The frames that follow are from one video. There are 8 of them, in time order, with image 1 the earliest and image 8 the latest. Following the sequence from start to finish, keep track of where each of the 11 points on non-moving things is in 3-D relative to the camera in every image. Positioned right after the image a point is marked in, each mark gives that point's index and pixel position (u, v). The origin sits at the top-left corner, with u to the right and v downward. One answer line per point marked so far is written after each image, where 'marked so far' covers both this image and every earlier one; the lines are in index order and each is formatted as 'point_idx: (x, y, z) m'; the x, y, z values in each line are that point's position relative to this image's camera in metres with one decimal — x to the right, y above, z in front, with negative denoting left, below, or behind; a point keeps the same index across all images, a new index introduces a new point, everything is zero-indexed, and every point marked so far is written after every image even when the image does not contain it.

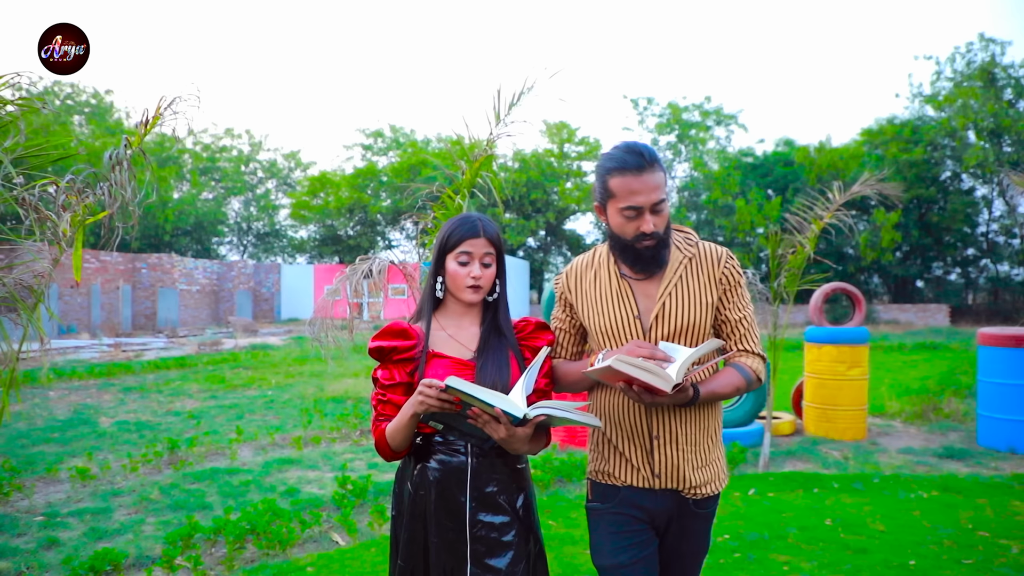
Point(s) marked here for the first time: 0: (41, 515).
0: (-3.2, -1.5, +5.0) m
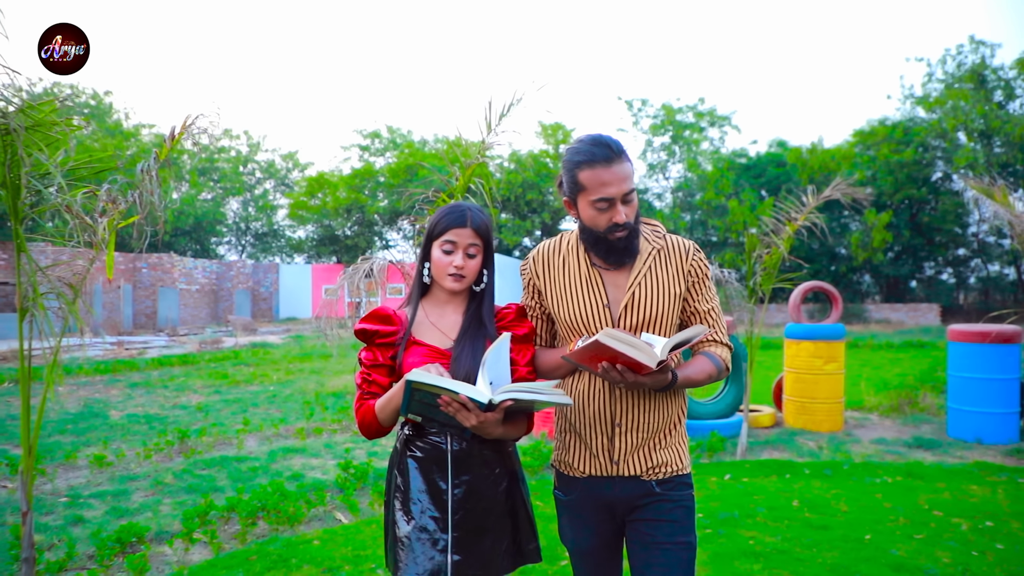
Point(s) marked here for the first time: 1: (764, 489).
0: (-3.2, -1.5, +5.4) m
1: (+2.0, -1.6, +5.8) m
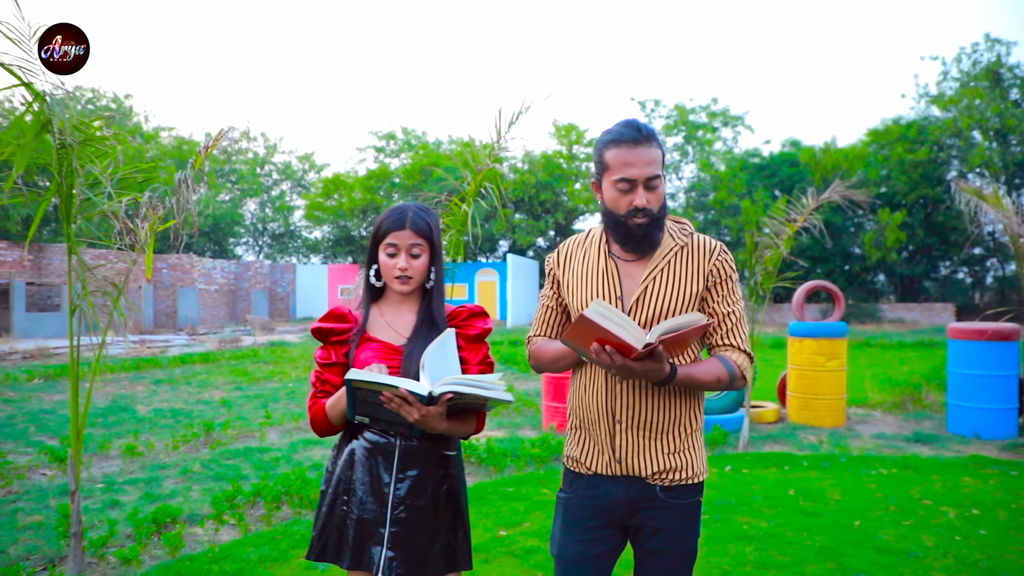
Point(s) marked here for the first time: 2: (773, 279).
0: (-3.2, -1.5, +5.7) m
1: (+2.0, -1.5, +6.0) m
2: (+2.6, +0.1, +7.5) m
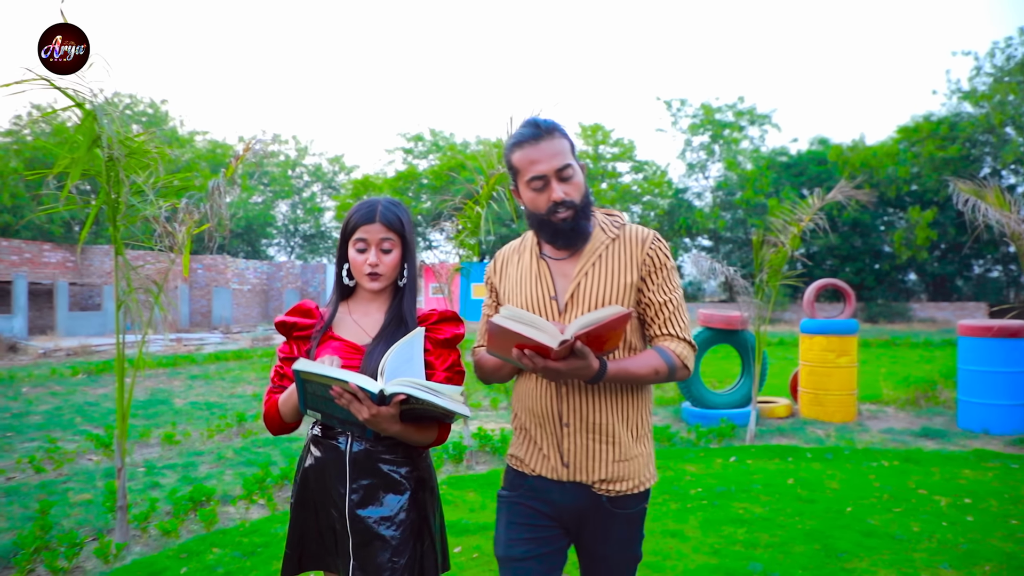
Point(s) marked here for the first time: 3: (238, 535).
0: (-3.1, -1.5, +6.2) m
1: (+2.1, -1.5, +6.3) m
2: (+2.8, +0.1, +7.8) m
3: (-1.6, -1.5, +4.5) m
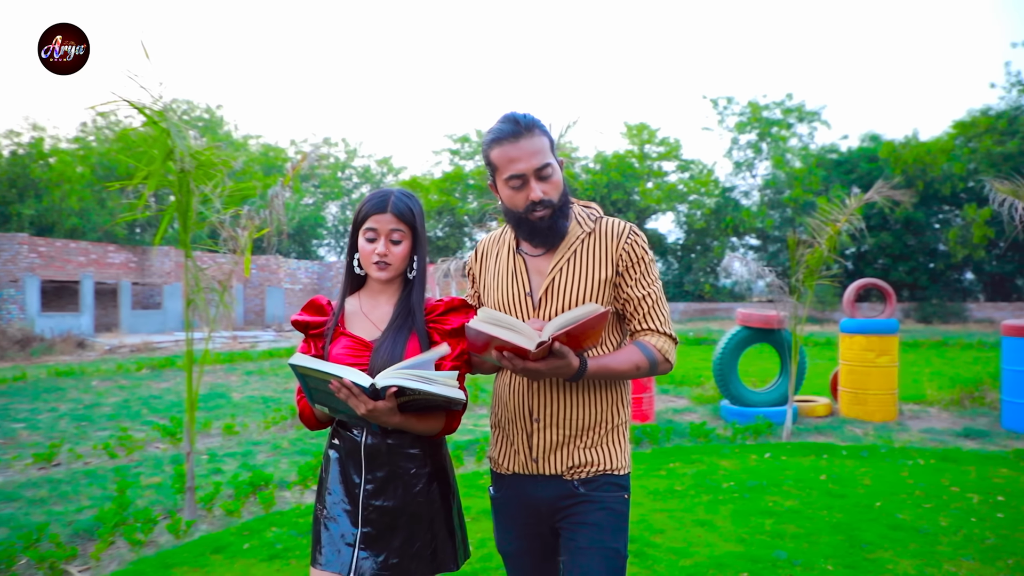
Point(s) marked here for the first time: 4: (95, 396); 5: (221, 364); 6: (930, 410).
0: (-2.7, -1.5, +6.6) m
1: (+2.5, -1.5, +6.4) m
2: (+3.2, +0.1, +7.8) m
3: (-1.4, -1.5, +4.8) m
4: (-6.0, -1.5, +10.6) m
5: (-5.6, -1.5, +14.3) m
6: (+5.4, -1.6, +9.5) m
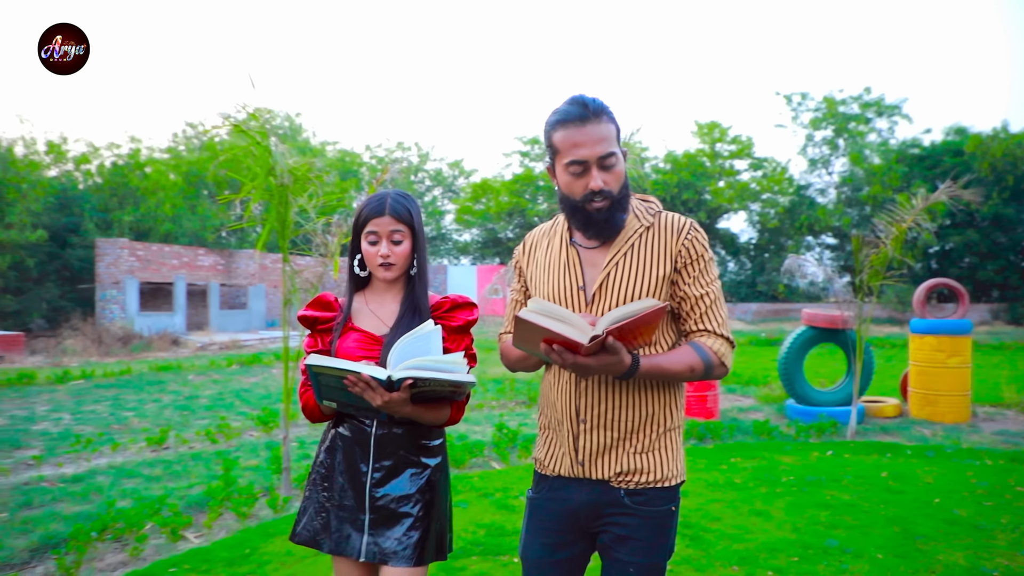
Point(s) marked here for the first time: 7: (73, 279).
0: (-2.1, -1.5, +7.2) m
1: (+3.0, -1.5, +6.5) m
2: (+3.9, +0.1, +7.9) m
3: (-1.0, -1.5, +5.3) m
4: (-5.0, -1.6, +11.5) m
5: (-4.3, -1.5, +15.2) m
6: (+6.2, -1.6, +9.3) m
7: (-10.5, +0.2, +17.7) m
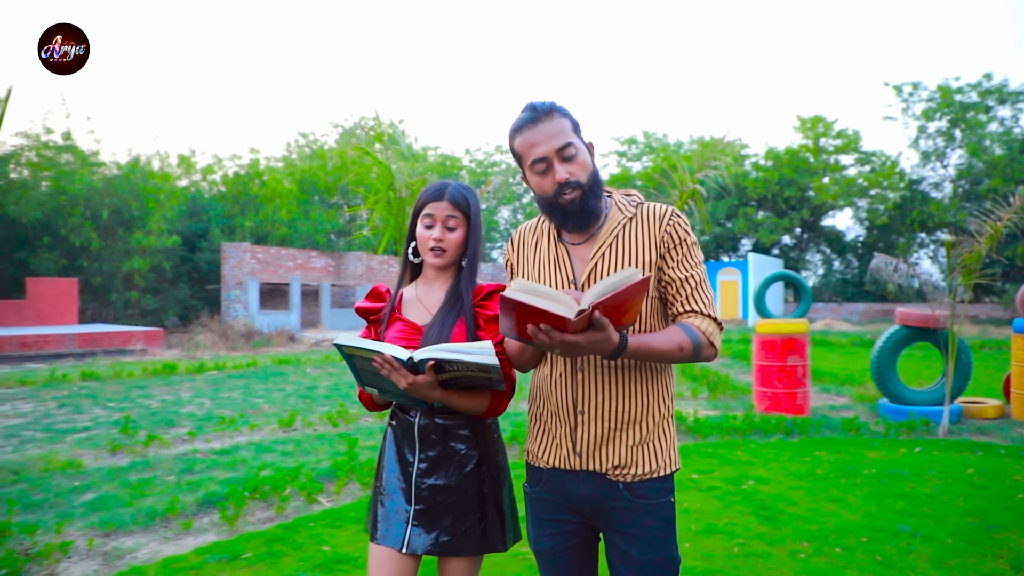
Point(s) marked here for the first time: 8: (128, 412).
0: (-1.1, -1.5, +8.0) m
1: (+3.9, -1.5, +6.6) m
2: (+4.9, +0.1, +7.8) m
3: (-0.3, -1.5, +5.9) m
4: (-3.4, -1.6, +12.6) m
5: (-2.2, -1.5, +16.1) m
6: (+7.4, -1.5, +9.0) m
7: (-8.1, +0.2, +19.5) m
8: (-4.6, -1.5, +9.0) m
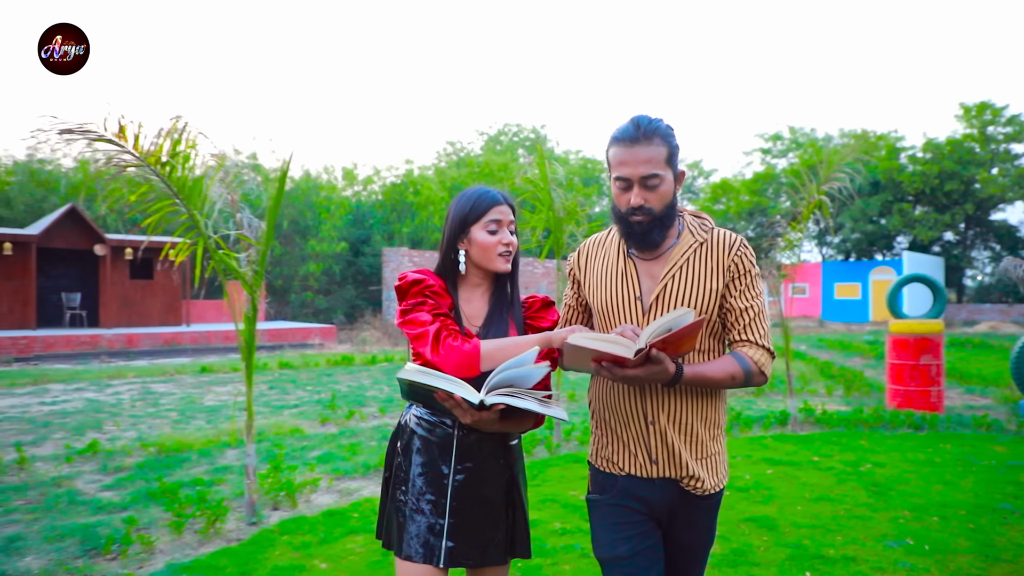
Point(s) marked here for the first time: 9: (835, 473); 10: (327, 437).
0: (+0.5, -1.5, +9.1) m
1: (+5.2, -1.5, +6.8) m
2: (+6.5, +0.1, +7.9) m
3: (+1.0, -1.5, +7.0) m
4: (-0.8, -1.6, +14.1) m
5: (+1.0, -1.5, +17.3) m
6: (+9.1, -1.6, +8.5) m
7: (-4.2, +0.2, +21.7) m
8: (-2.7, -1.5, +10.8) m
9: (+2.7, -1.5, +6.2) m
10: (-1.9, -1.5, +7.5) m
